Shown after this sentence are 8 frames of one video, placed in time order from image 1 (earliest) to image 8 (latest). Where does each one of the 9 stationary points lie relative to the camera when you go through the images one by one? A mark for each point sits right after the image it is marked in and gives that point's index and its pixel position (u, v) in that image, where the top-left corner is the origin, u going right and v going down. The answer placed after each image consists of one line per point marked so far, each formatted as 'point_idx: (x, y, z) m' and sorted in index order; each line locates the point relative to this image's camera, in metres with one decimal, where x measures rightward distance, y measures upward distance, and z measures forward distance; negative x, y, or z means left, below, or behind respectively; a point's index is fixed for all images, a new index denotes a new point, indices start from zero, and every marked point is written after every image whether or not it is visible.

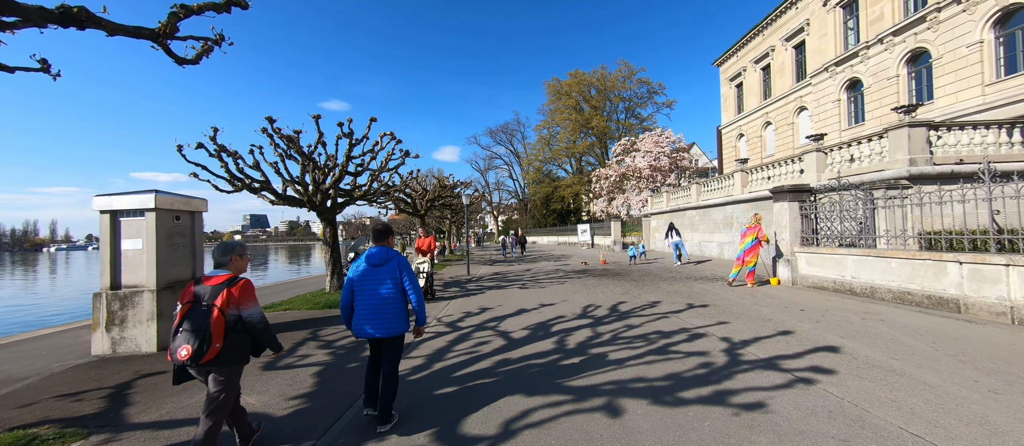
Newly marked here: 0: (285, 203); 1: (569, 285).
0: (-6.5, +0.6, +10.6) m
1: (+1.7, -1.9, +11.3) m
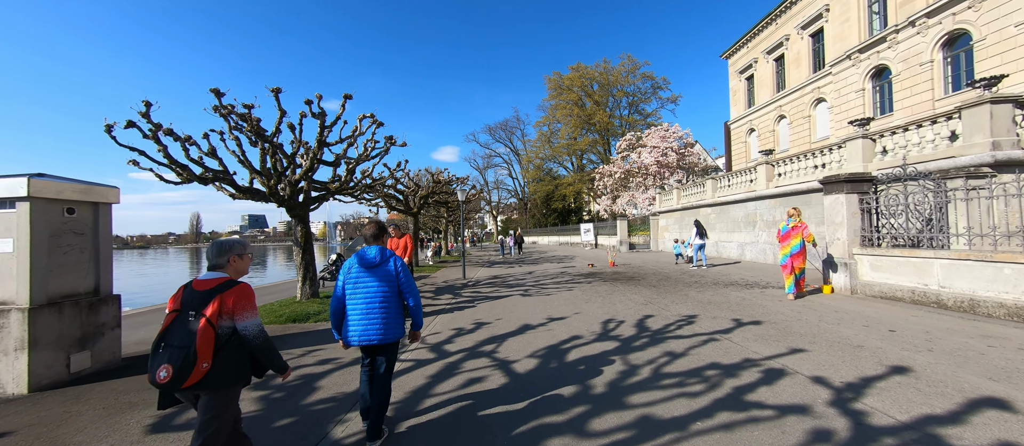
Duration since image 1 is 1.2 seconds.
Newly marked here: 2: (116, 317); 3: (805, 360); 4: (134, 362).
0: (-6.5, +0.6, +9.1) m
1: (+1.8, -1.9, +9.8) m
2: (-5.5, -1.3, +5.1) m
3: (+3.3, -1.5, +4.1) m
4: (-5.5, -2.0, +5.3) m
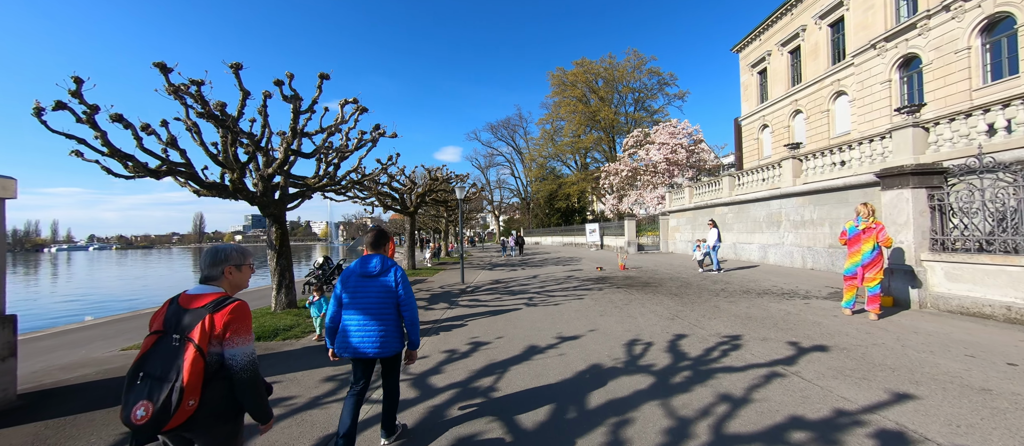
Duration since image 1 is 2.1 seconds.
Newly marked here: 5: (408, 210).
0: (-6.4, +0.6, +8.0) m
1: (+1.8, -1.9, +8.7) m
2: (-5.5, -1.3, +4.0) m
3: (+3.3, -1.6, +2.9) m
4: (-5.4, -2.0, +4.2) m
5: (-5.4, +0.7, +18.8) m
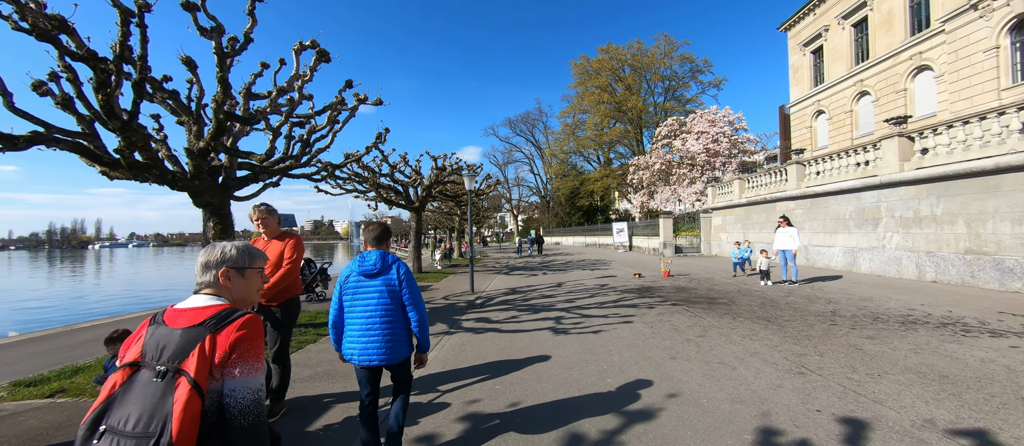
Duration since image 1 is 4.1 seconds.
0: (-6.1, +0.8, +5.8) m
1: (+2.2, -1.8, +6.1) m
2: (-5.3, -1.2, +1.8) m
3: (+3.4, -1.5, +0.3) m
4: (-5.3, -1.9, +2.0) m
5: (-4.5, +0.8, +16.6) m
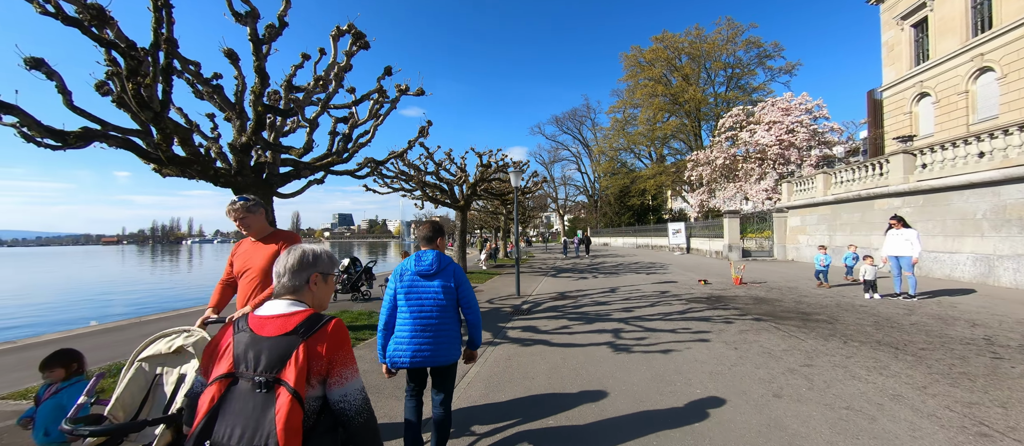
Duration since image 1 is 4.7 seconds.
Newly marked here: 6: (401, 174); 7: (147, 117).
0: (-5.3, +0.8, +5.8) m
1: (+2.9, -1.8, +5.0) m
2: (-5.1, -1.1, +1.7) m
3: (+3.4, -1.5, -0.9) m
4: (-5.0, -1.8, +1.9) m
5: (-2.4, +0.9, +16.2) m
6: (-3.8, +1.7, +12.4) m
7: (-4.2, +1.2, +4.2) m
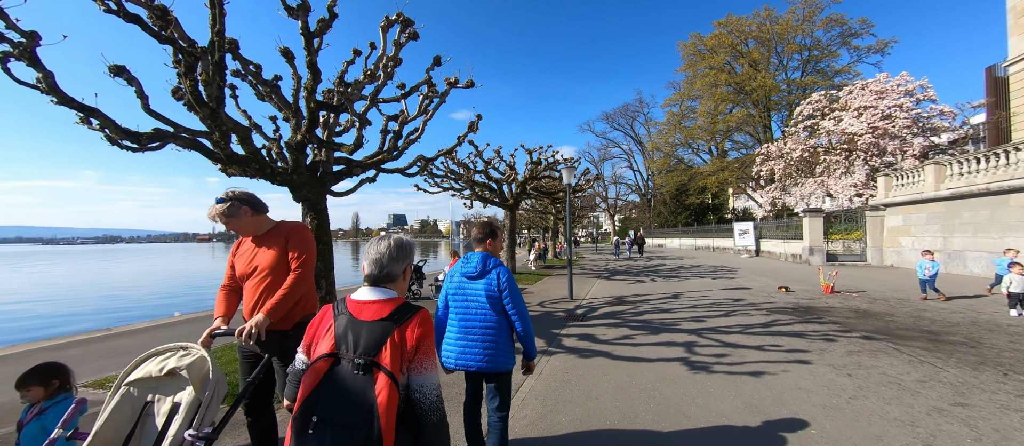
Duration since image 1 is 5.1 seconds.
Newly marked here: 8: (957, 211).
0: (-4.4, +0.8, +5.9) m
1: (+3.6, -1.7, +4.1) m
2: (-4.7, -1.1, +1.8) m
3: (+3.4, -1.4, -1.8) m
4: (-4.6, -1.8, +2.0) m
5: (-0.2, +0.9, +15.9) m
6: (-2.1, +1.7, +12.3) m
7: (-3.5, +1.3, +4.2) m
8: (+14.5, +0.4, +11.9) m
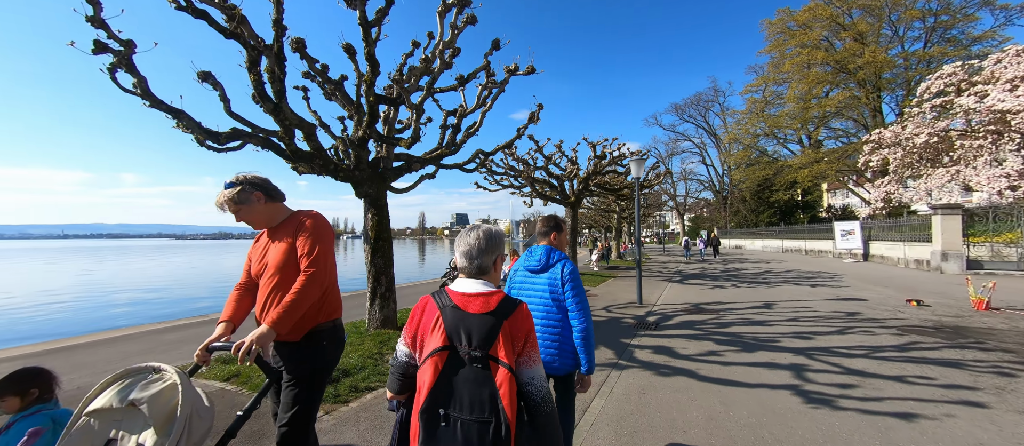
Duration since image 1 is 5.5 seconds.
0: (-3.4, +0.9, +6.0) m
1: (+4.2, -1.7, +2.9) m
2: (-4.4, -1.0, +2.1) m
3: (+3.0, -1.4, -2.8) m
4: (-4.3, -1.7, +2.2) m
5: (+2.4, +1.0, +15.2) m
6: (-0.1, +1.8, +12.0) m
7: (-2.8, +1.3, +4.2) m
8: (+16.3, +0.5, +8.9) m
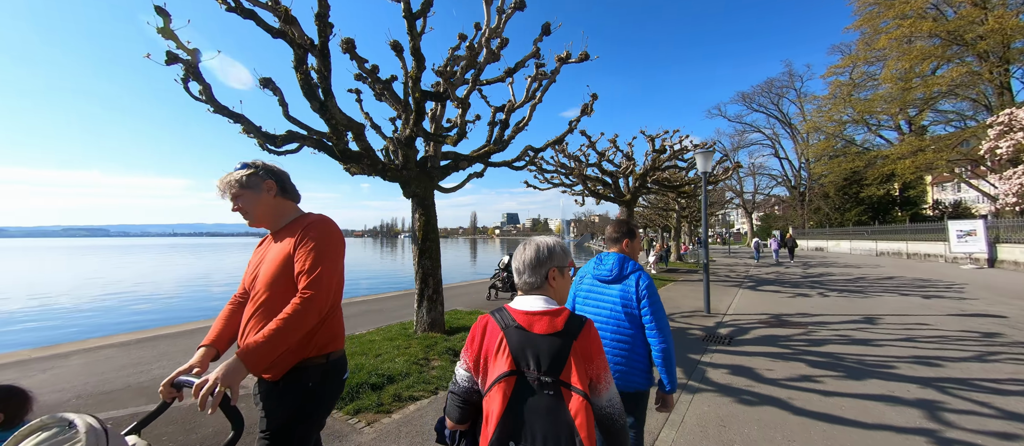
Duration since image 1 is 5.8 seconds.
0: (-2.6, +0.9, +6.1) m
1: (+4.6, -1.7, +1.9) m
2: (-4.1, -1.1, +2.2) m
3: (+2.5, -1.4, -3.6) m
4: (-4.0, -1.8, +2.4) m
5: (+4.5, +1.0, +14.3) m
6: (+1.6, +1.8, +11.5) m
7: (-2.2, +1.3, +4.1) m
8: (+17.3, +0.5, +6.1) m
